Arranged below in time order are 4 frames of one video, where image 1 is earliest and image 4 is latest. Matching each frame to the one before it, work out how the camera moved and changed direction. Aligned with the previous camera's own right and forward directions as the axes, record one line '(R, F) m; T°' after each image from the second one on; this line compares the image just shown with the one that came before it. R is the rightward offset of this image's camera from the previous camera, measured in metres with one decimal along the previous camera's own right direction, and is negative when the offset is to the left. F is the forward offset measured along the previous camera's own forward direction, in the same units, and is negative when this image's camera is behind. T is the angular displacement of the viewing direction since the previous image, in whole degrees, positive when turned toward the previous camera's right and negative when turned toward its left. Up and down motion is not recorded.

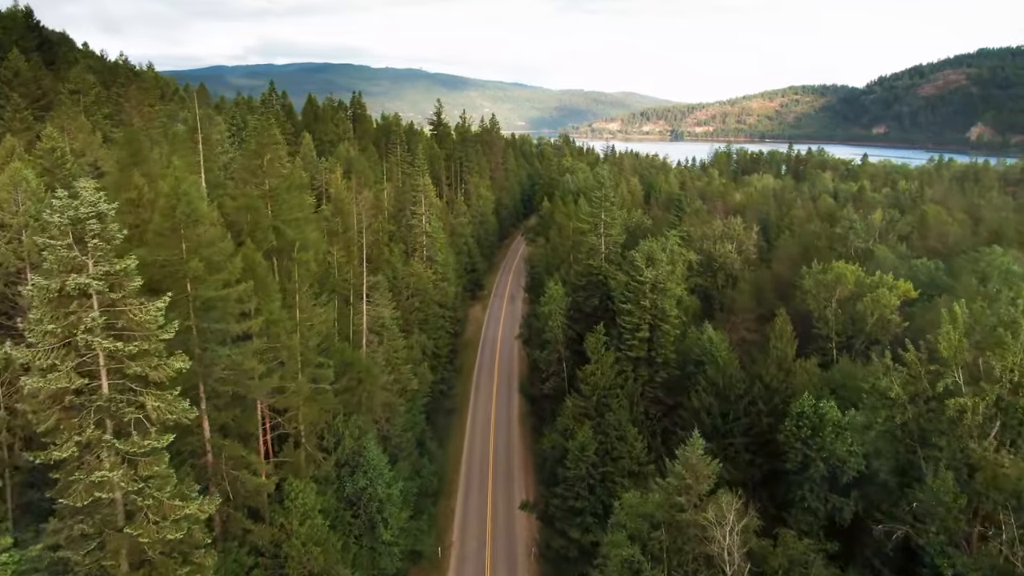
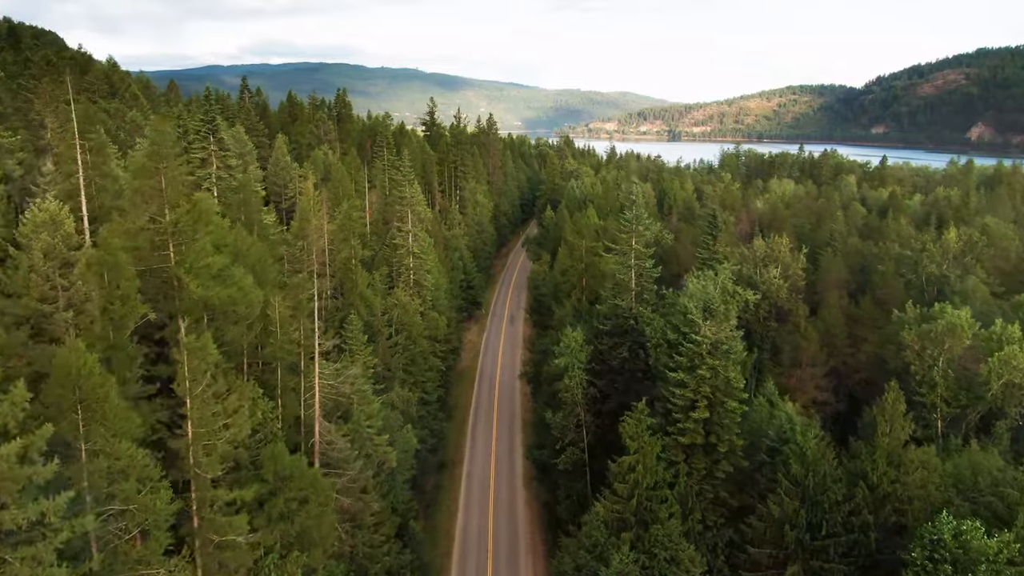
(-0.7, +12.2) m; 0°
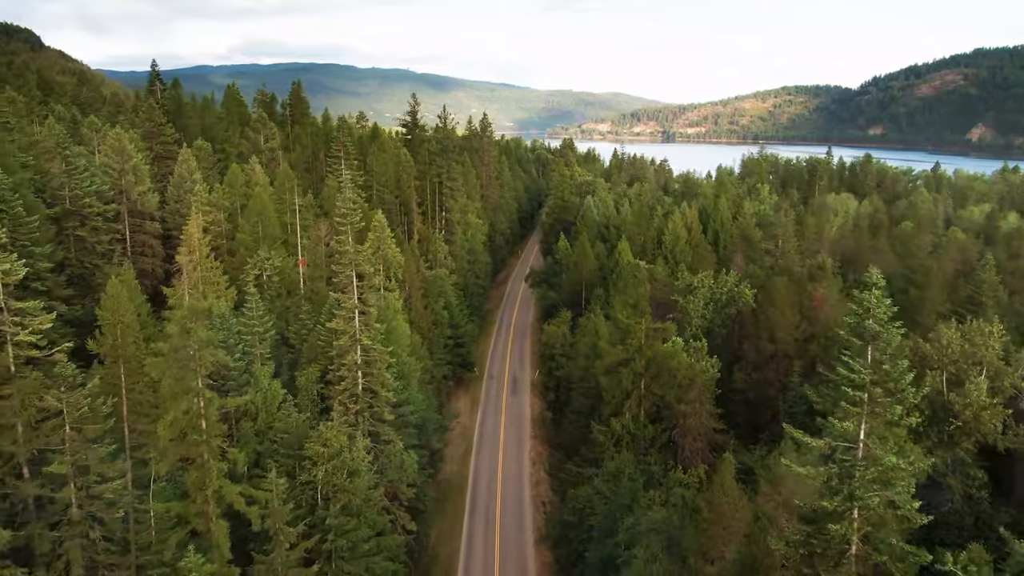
(-1.4, +27.1) m; +1°
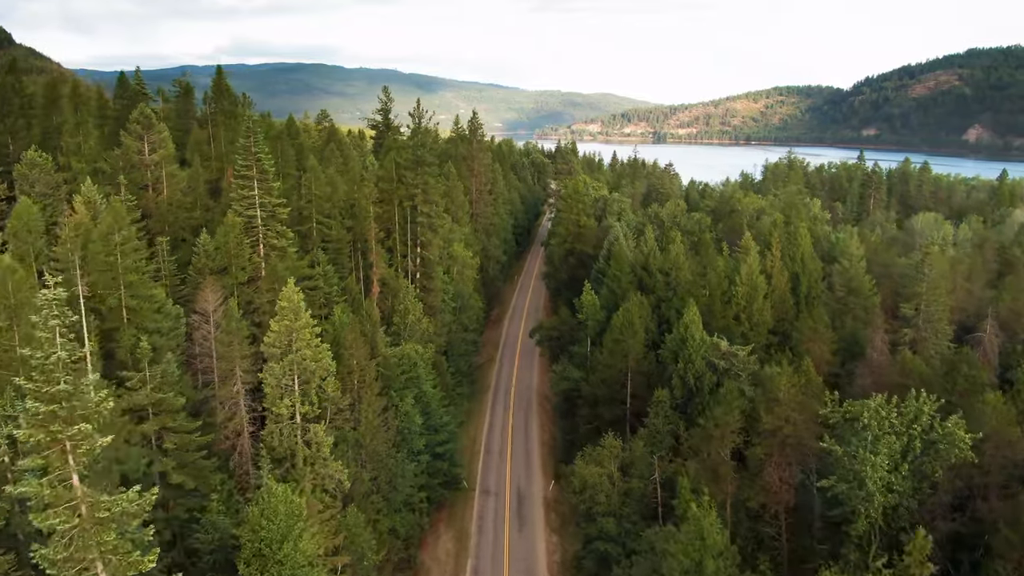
(-1.4, +26.7) m; +1°
